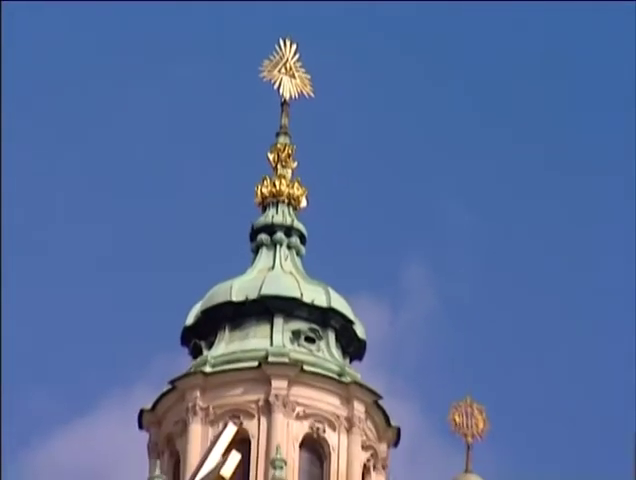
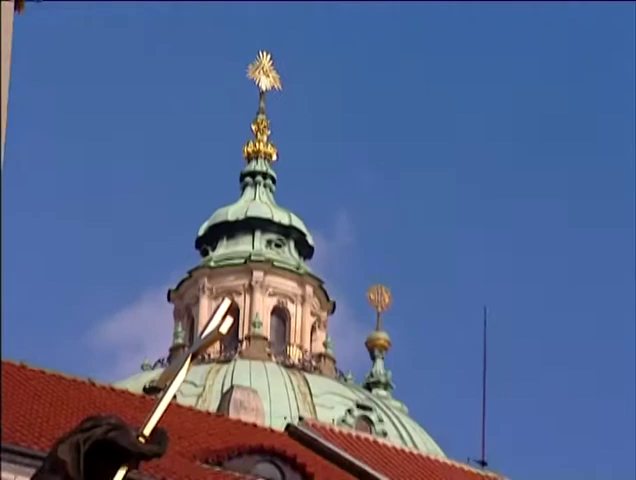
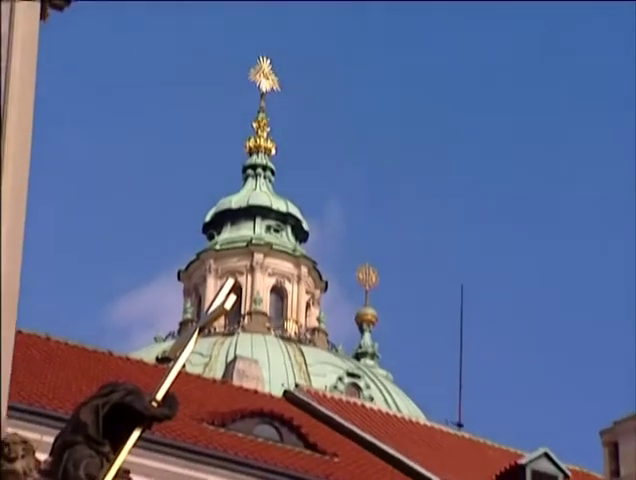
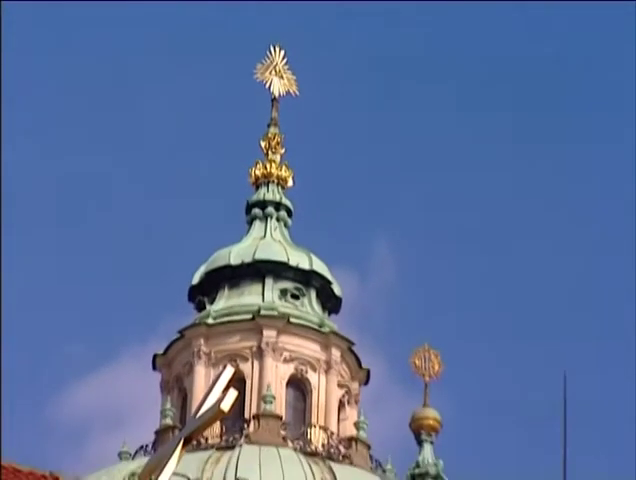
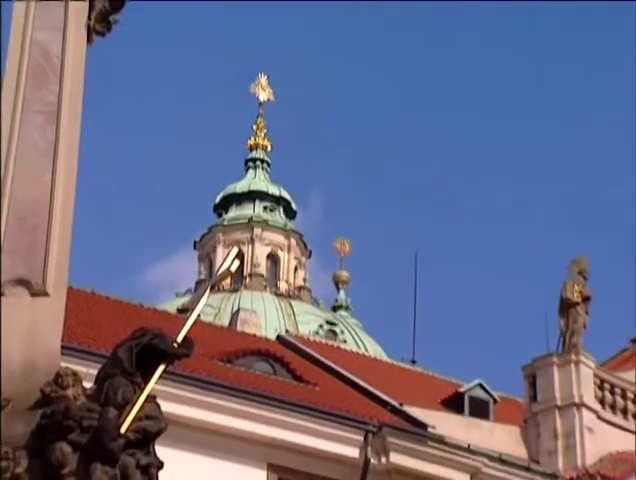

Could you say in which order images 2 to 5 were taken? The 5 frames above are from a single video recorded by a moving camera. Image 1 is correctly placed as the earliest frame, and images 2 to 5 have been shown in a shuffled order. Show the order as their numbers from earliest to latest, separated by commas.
4, 2, 3, 5
